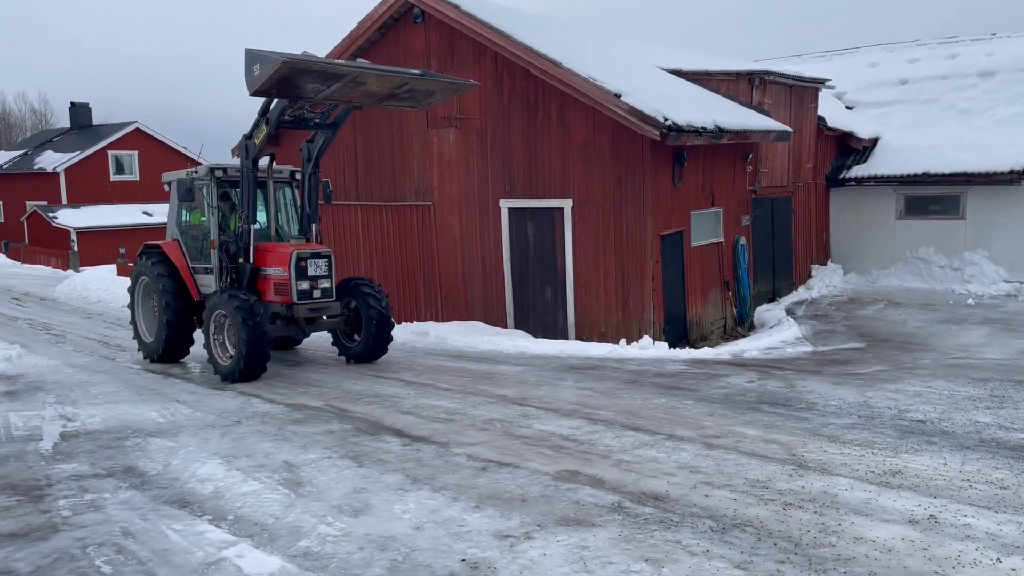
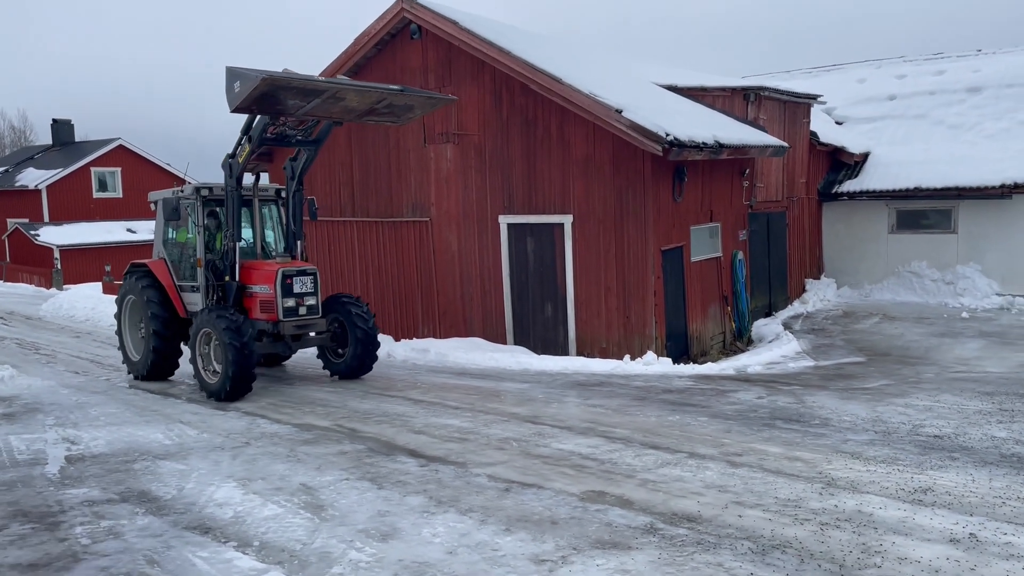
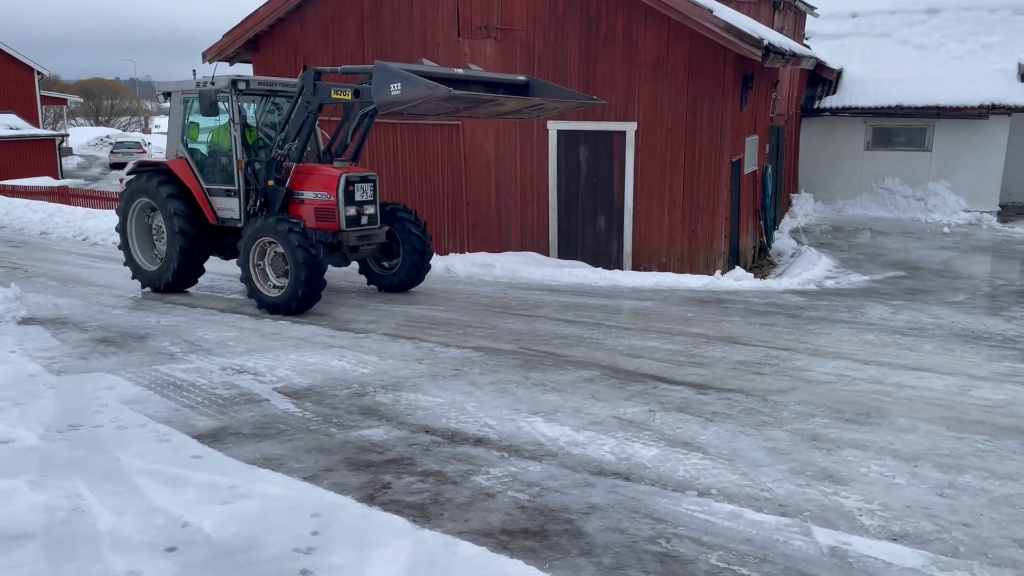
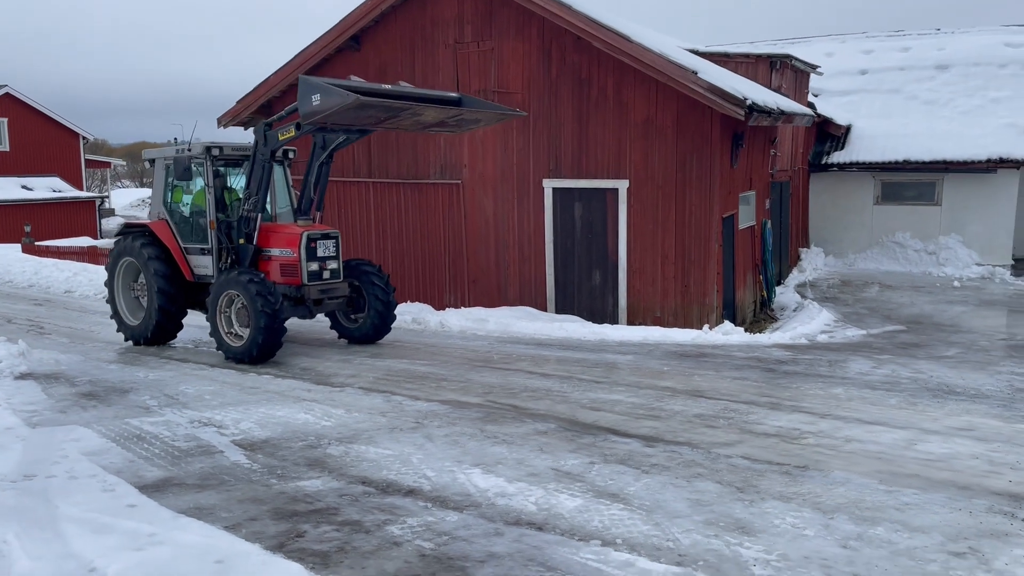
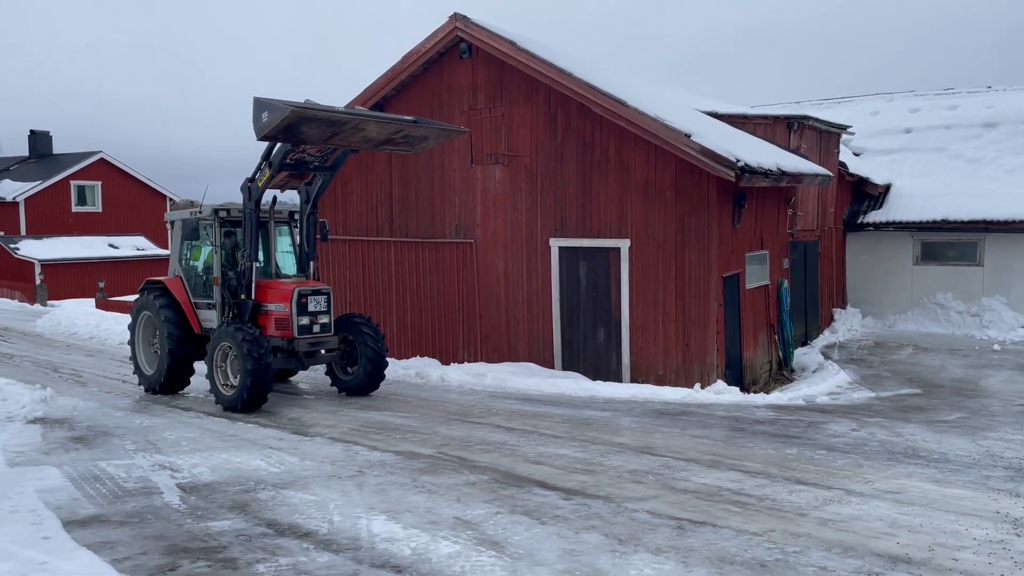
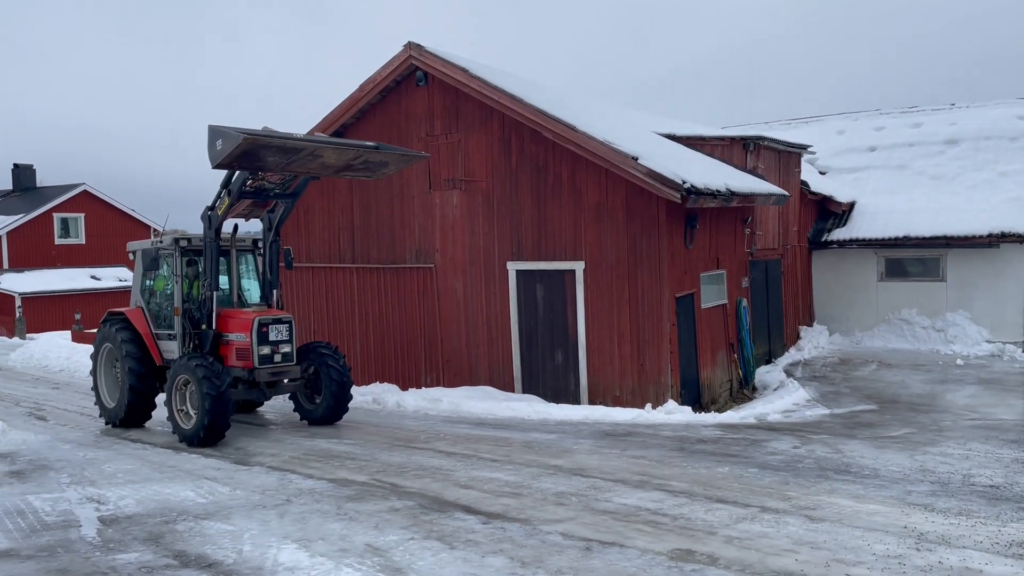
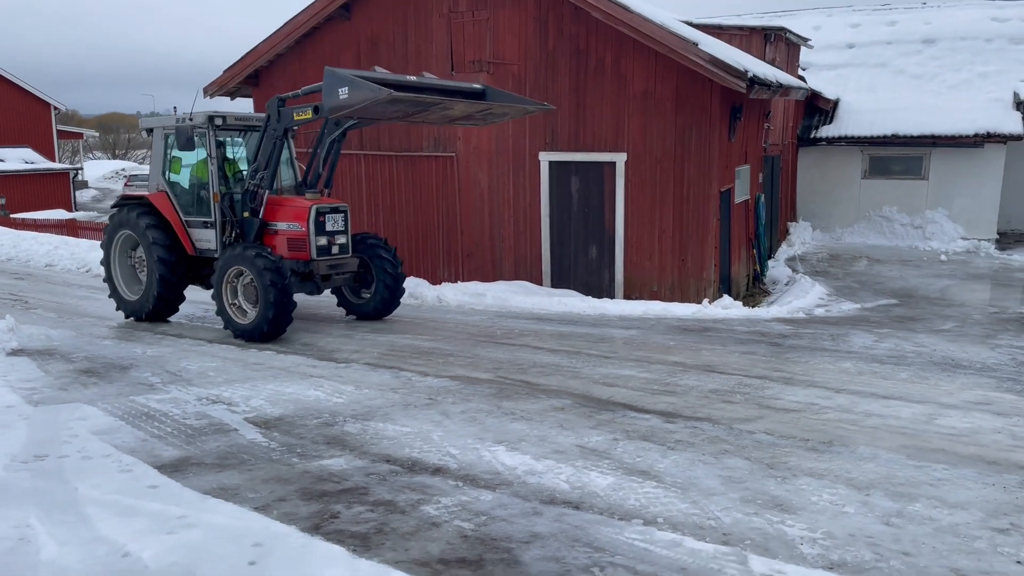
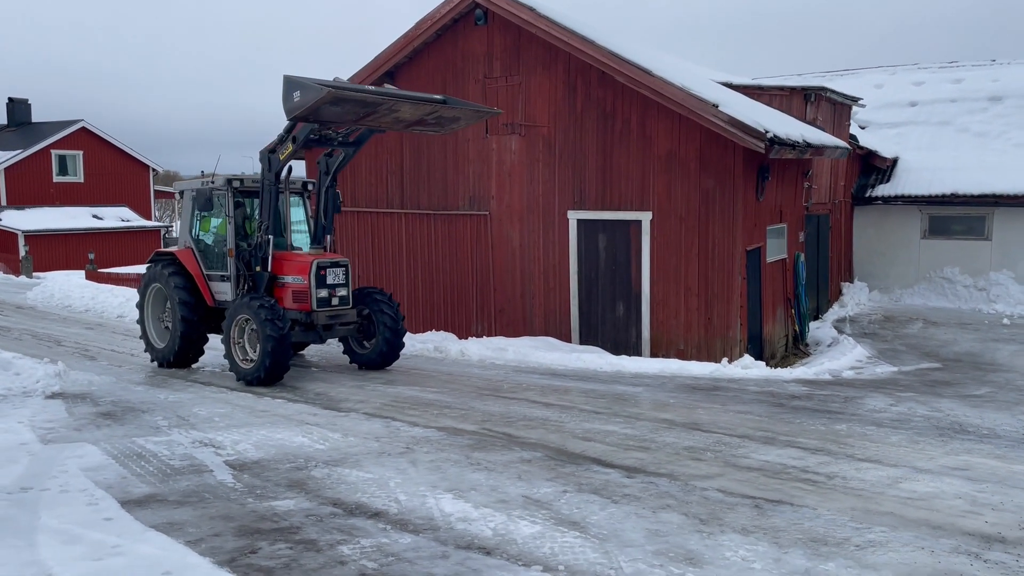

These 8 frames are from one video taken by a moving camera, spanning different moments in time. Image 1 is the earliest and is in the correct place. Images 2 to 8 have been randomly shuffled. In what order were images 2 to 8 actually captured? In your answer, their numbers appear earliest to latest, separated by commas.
2, 6, 5, 8, 4, 7, 3
